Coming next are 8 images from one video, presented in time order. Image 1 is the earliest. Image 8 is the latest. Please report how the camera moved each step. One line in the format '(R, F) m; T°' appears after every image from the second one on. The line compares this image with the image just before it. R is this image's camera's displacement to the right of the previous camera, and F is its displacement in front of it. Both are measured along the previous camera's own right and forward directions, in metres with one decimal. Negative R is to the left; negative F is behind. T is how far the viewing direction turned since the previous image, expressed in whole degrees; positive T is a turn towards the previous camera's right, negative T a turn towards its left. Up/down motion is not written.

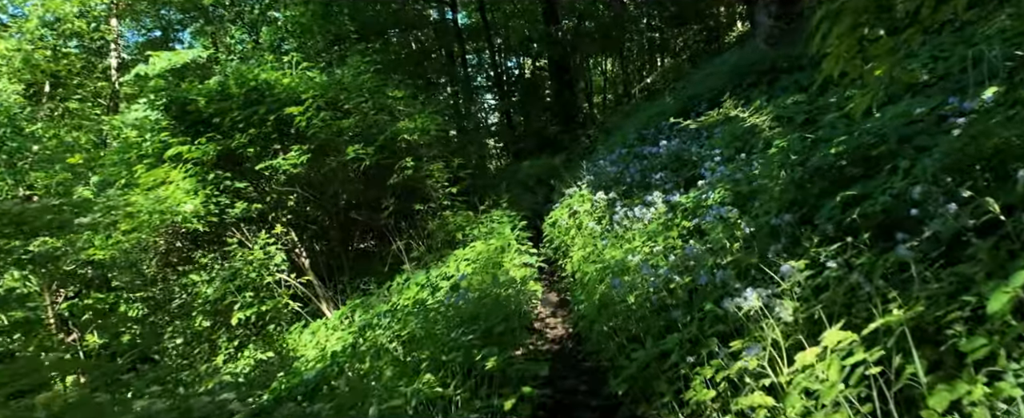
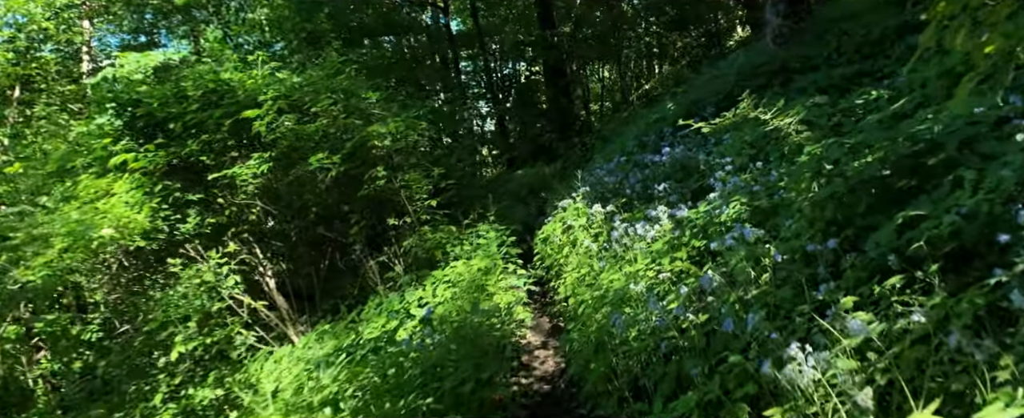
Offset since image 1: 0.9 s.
(+0.1, +0.7) m; 0°
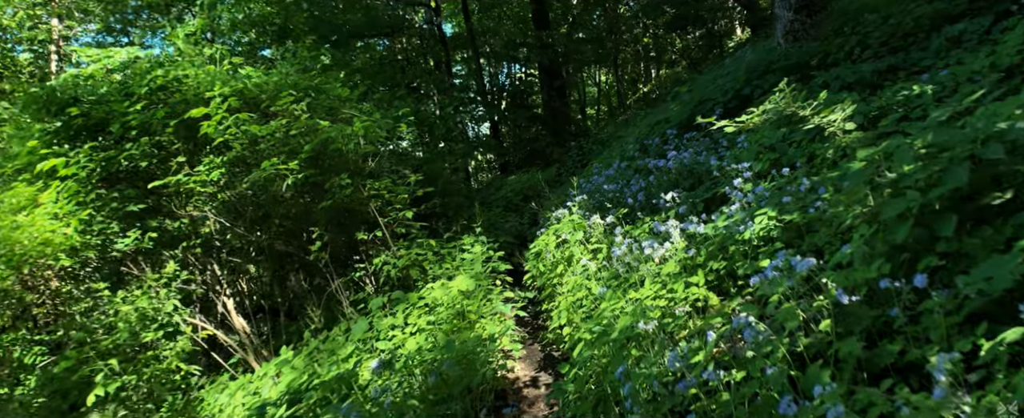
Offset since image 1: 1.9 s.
(+0.1, +0.7) m; 0°
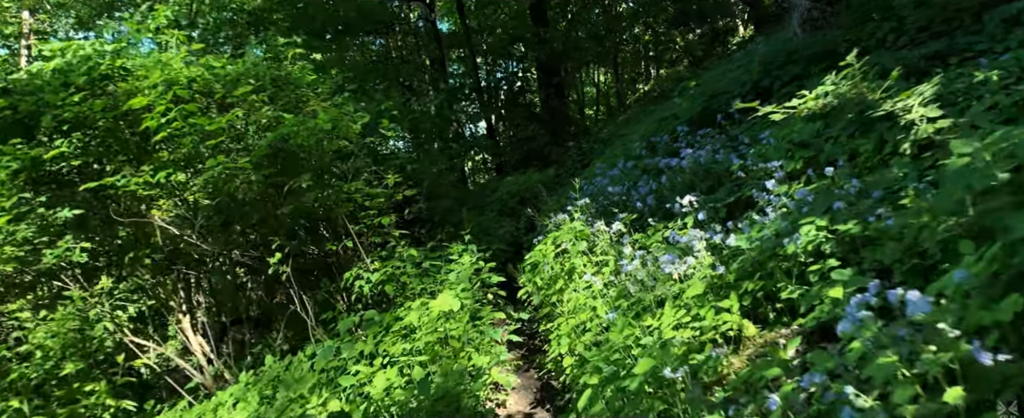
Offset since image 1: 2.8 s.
(0.0, +0.7) m; 0°
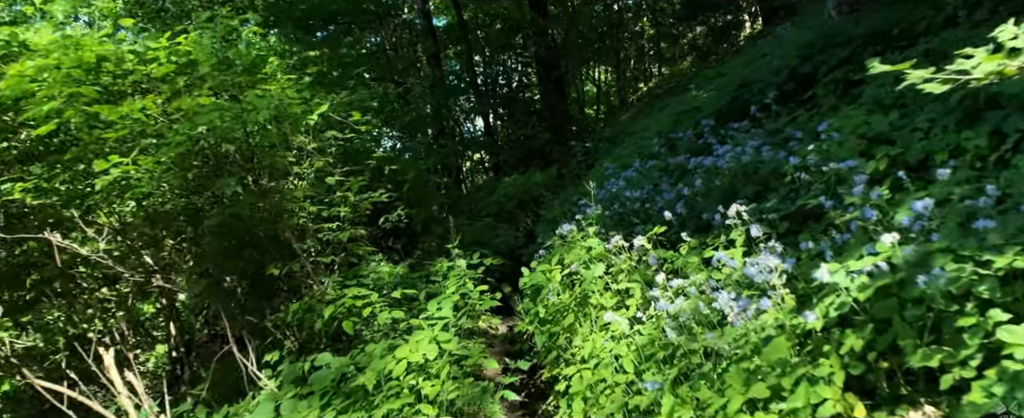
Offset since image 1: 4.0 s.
(0.0, +1.0) m; 0°
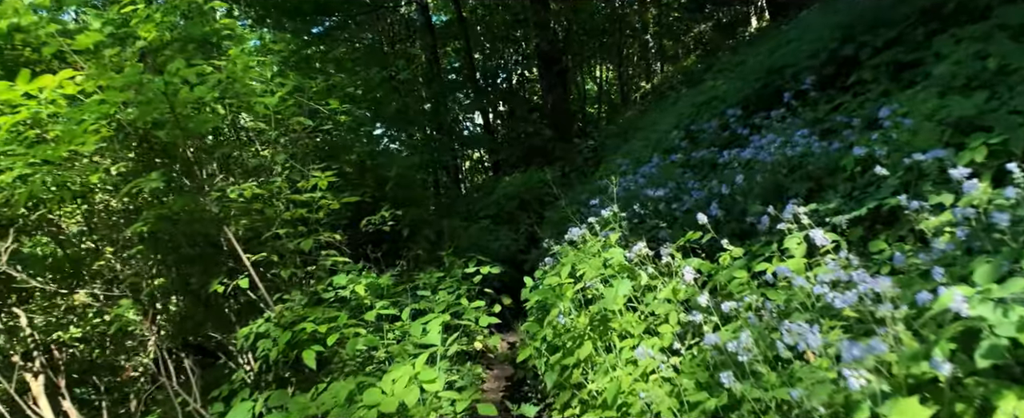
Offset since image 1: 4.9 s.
(0.0, +0.6) m; 0°
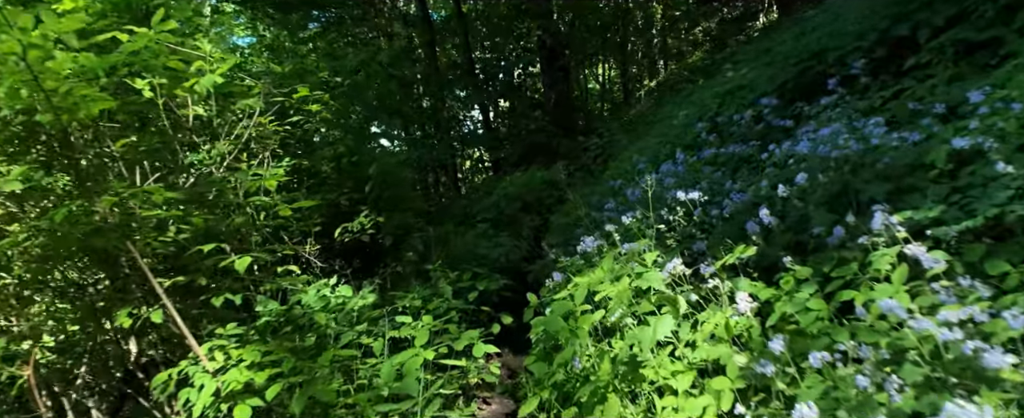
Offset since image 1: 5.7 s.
(0.0, +0.6) m; 0°
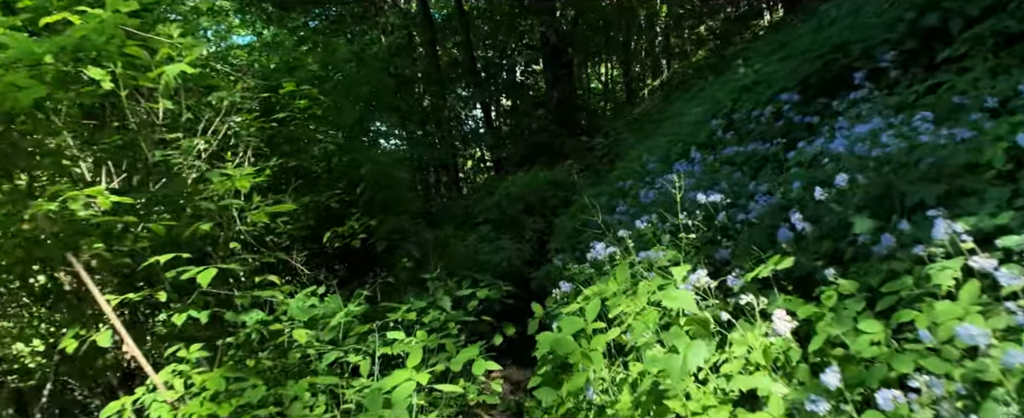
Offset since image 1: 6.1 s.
(0.0, +0.3) m; 0°
